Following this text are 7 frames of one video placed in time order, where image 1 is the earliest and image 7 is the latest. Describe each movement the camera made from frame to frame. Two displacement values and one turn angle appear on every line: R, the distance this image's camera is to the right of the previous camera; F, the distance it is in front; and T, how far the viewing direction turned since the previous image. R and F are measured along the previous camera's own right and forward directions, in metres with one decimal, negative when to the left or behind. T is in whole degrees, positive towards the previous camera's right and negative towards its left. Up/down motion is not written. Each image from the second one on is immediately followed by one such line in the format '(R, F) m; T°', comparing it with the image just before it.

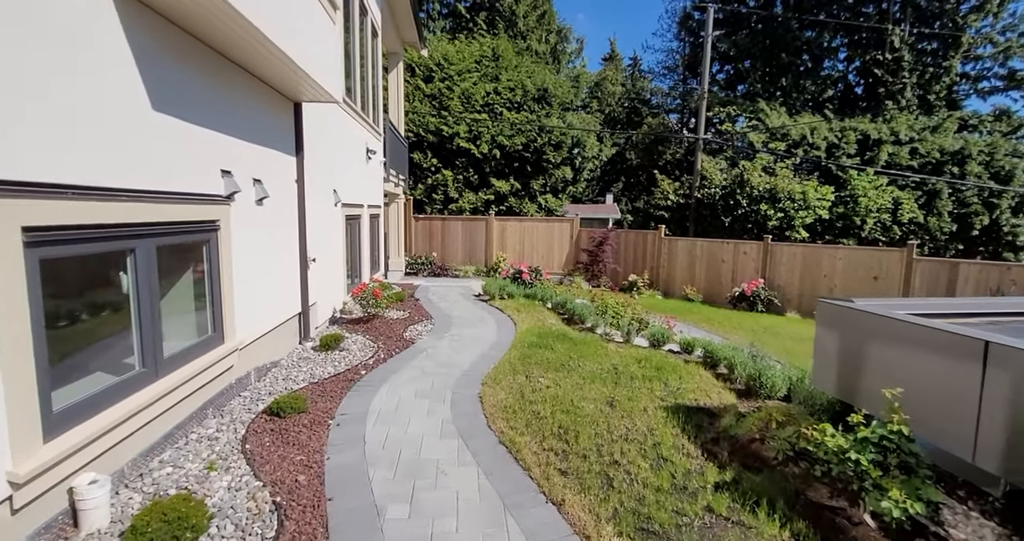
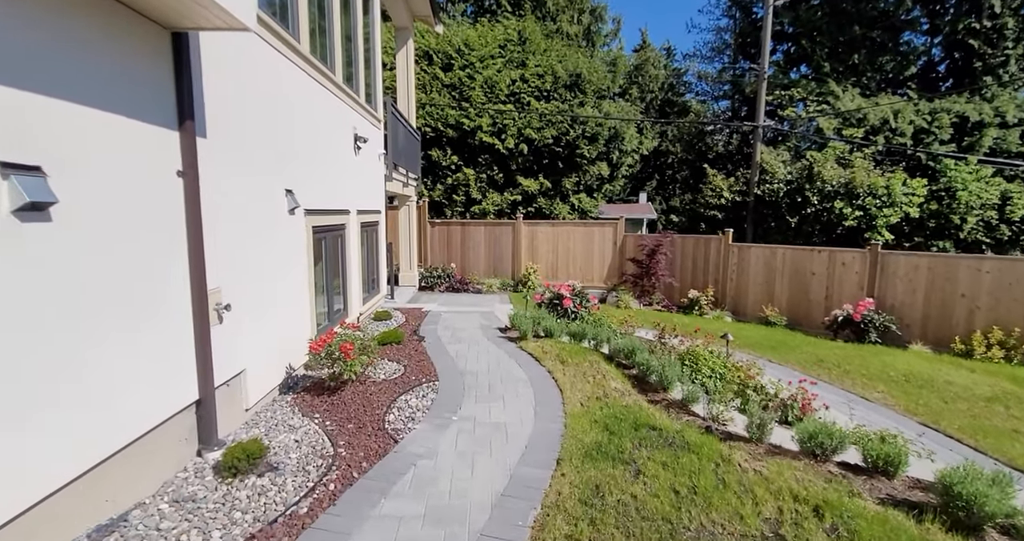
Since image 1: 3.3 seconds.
(-0.2, +2.8) m; -3°
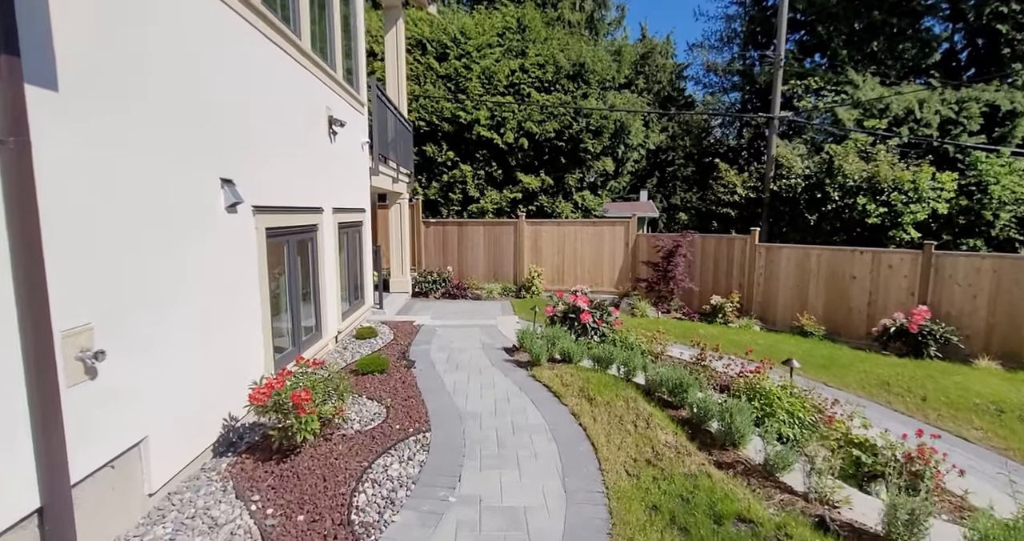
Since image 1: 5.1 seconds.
(-0.1, +1.3) m; 0°
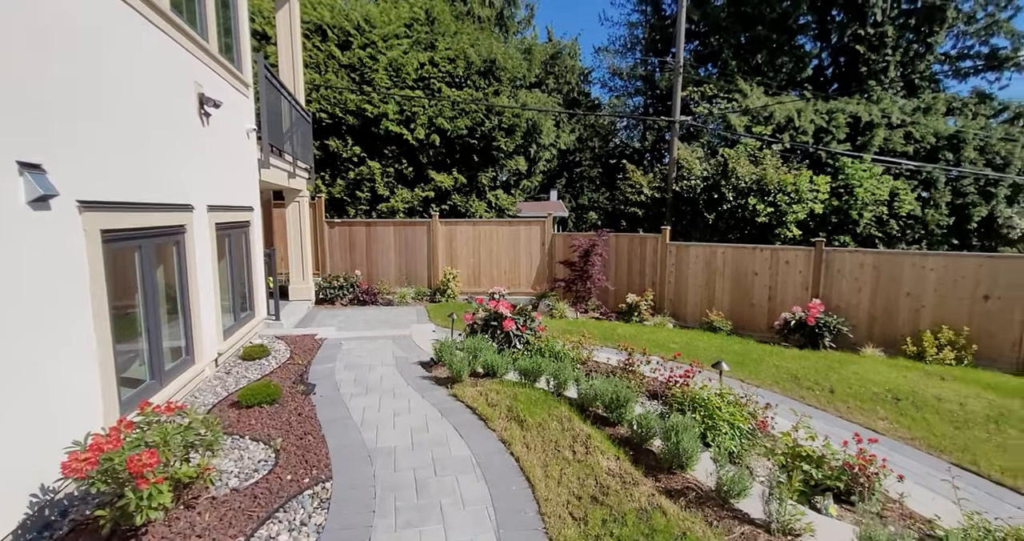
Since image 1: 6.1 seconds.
(0.0, +0.6) m; +10°
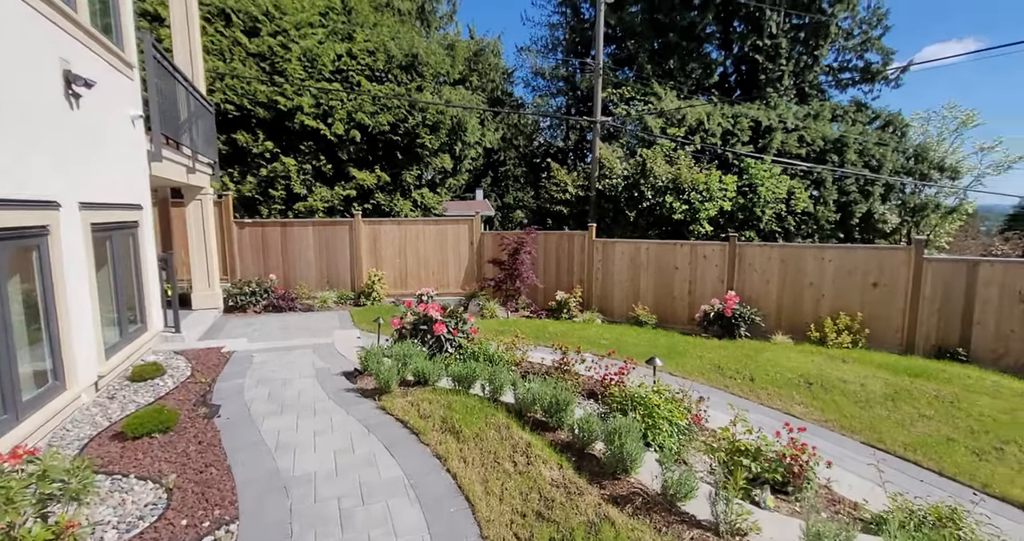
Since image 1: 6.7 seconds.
(0.0, +0.3) m; +8°
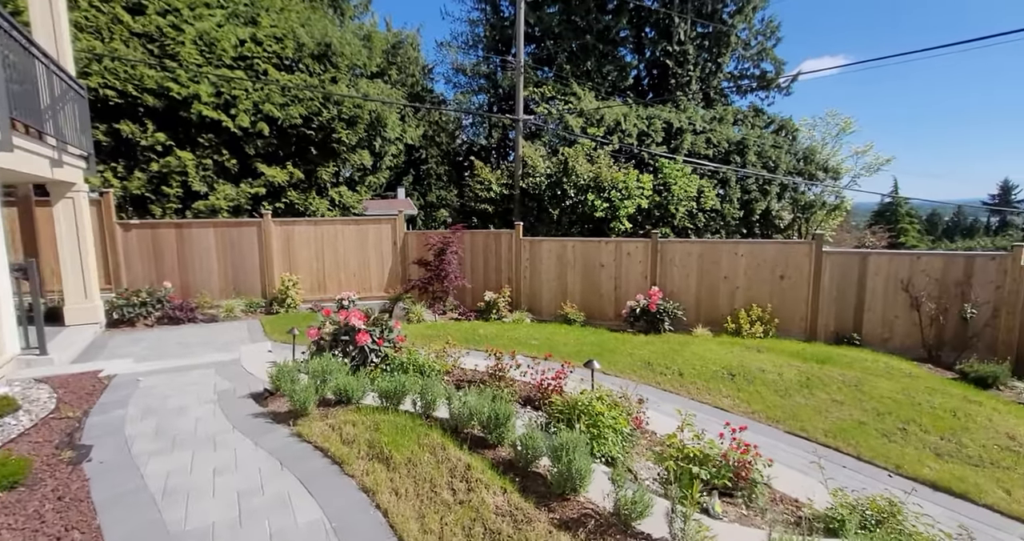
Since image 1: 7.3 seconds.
(-0.1, +0.3) m; +9°
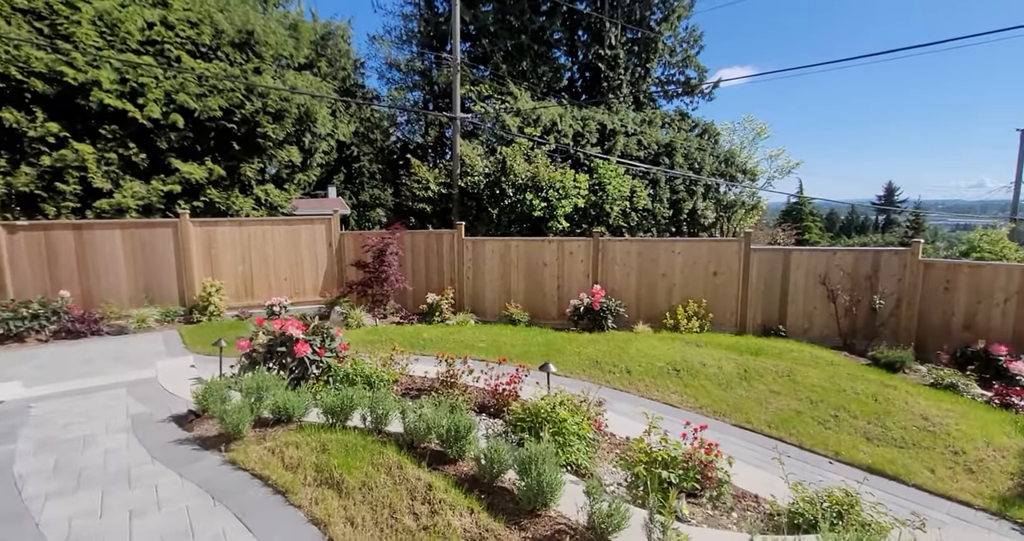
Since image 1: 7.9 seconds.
(-0.2, +0.2) m; +7°
